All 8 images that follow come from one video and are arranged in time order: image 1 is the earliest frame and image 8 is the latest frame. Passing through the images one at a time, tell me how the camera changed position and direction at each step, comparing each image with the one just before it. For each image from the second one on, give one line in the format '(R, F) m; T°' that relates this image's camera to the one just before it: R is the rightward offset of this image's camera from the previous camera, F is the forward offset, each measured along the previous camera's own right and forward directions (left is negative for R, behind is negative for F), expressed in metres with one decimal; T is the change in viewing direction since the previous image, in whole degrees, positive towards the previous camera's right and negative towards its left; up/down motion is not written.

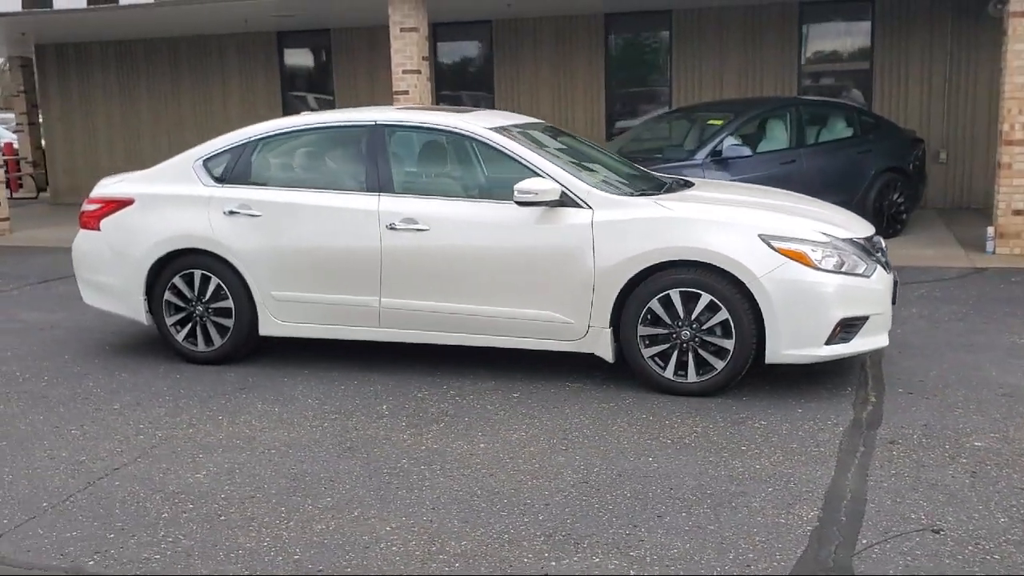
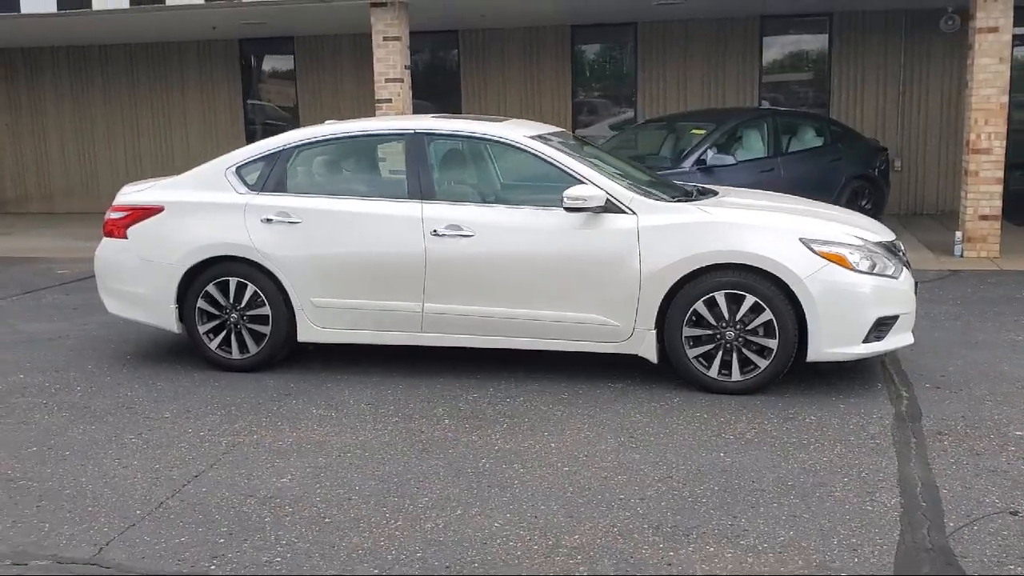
(-0.7, -0.1) m; +4°
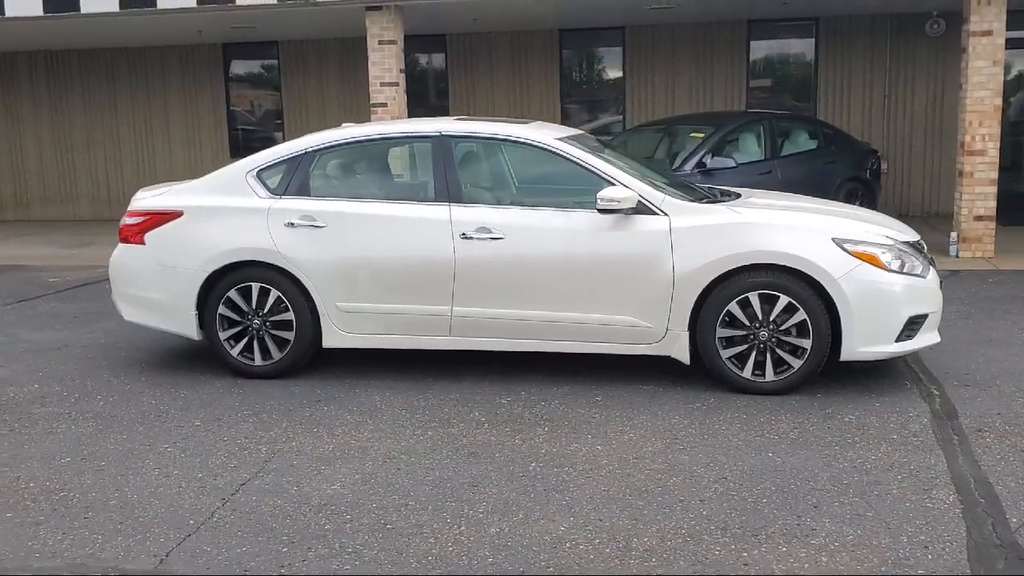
(-0.4, 0.0) m; +2°
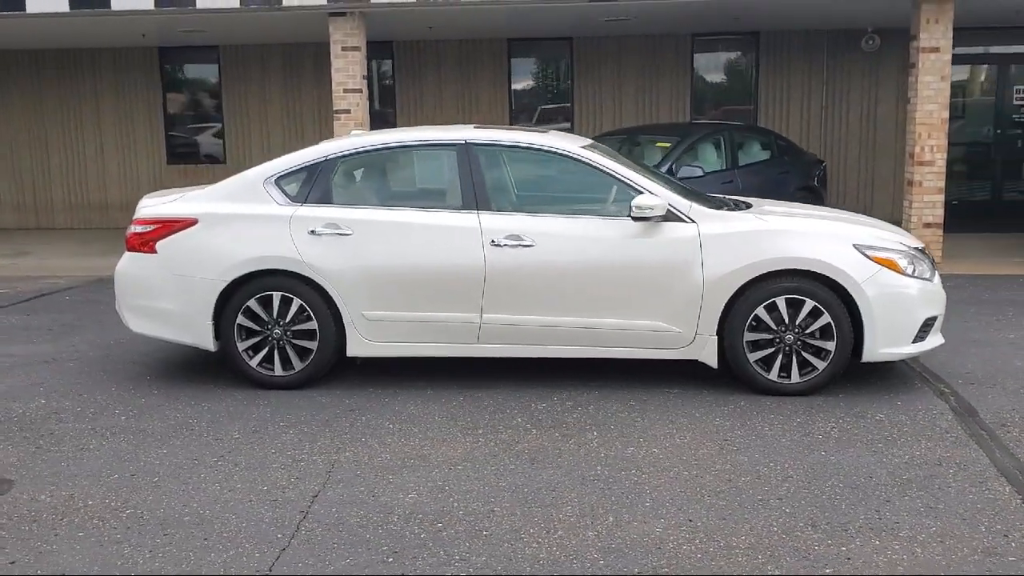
(-0.8, 0.0) m; +6°
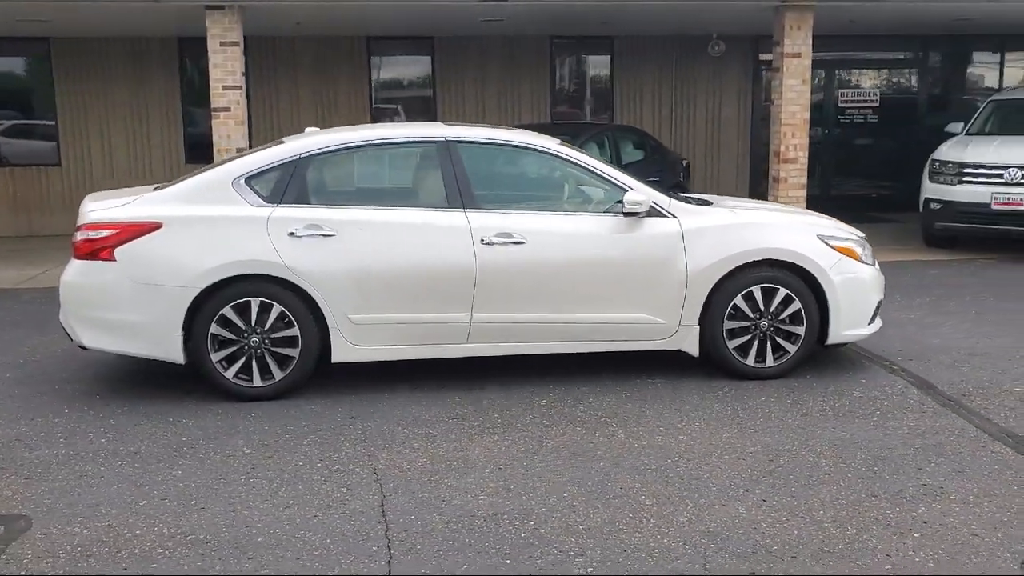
(-1.2, +0.1) m; +12°
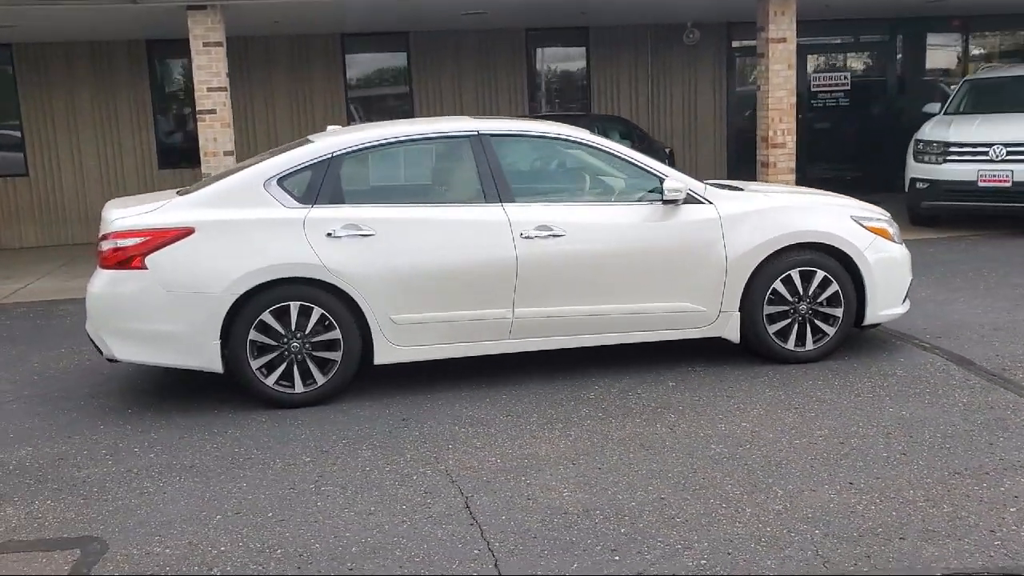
(-0.5, +0.1) m; +3°
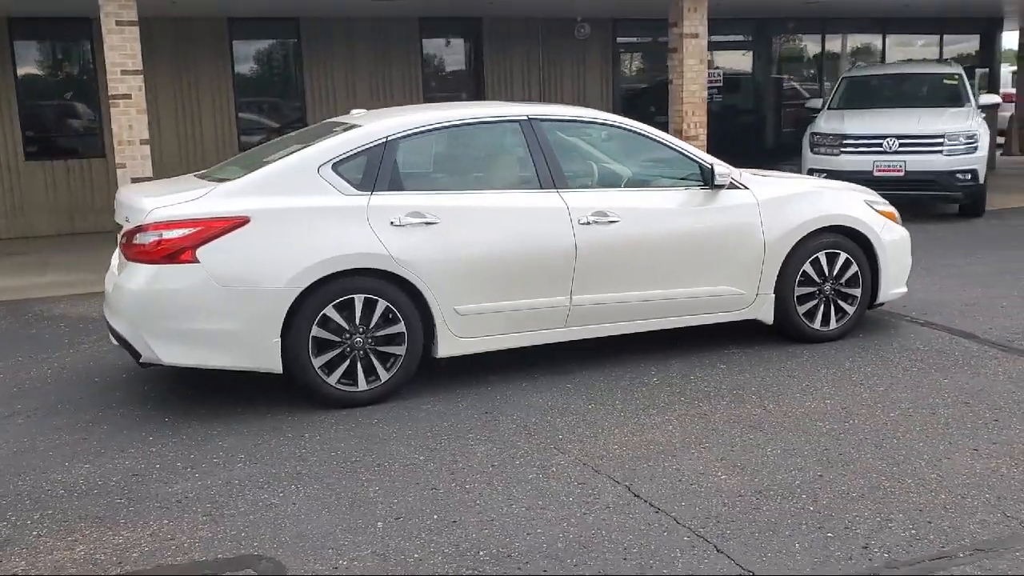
(-1.4, +0.3) m; +11°
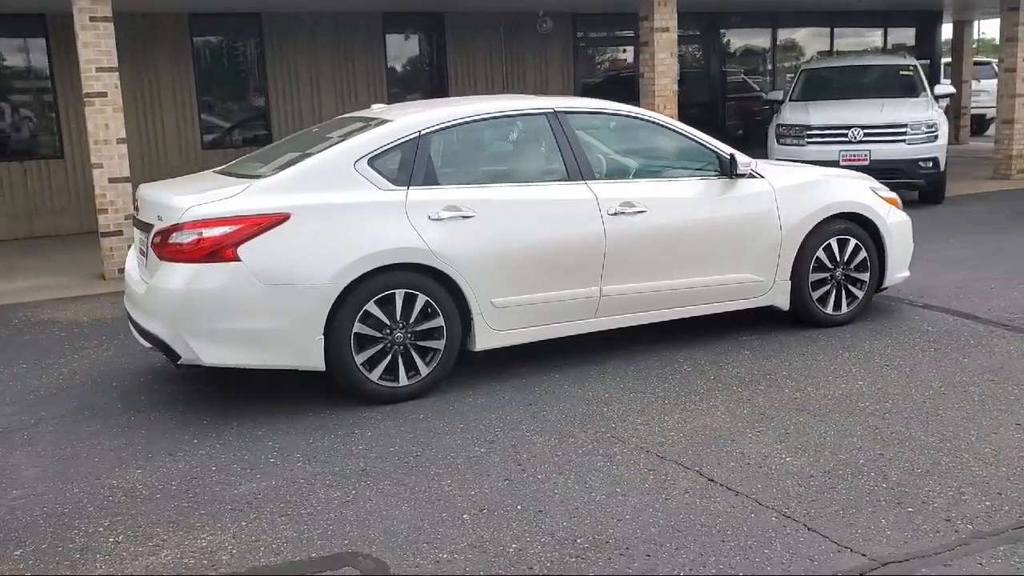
(-0.6, 0.0) m; +4°
